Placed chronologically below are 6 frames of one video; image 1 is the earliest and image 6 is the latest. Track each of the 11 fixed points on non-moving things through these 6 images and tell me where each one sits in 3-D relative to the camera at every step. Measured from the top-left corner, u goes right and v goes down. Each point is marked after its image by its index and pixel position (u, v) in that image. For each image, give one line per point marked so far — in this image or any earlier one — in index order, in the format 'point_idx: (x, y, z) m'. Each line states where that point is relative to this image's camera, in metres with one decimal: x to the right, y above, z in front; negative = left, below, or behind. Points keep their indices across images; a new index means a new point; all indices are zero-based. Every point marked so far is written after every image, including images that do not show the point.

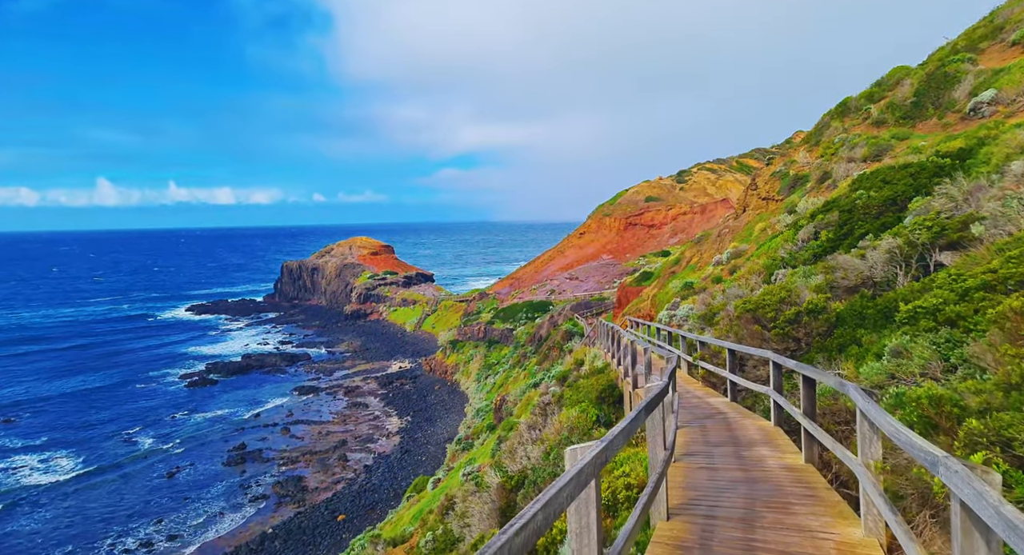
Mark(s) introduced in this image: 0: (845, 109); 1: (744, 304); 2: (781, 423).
0: (+11.1, +5.6, +17.3) m
1: (+3.8, -0.4, +8.6) m
2: (+2.9, -1.6, +5.7) m
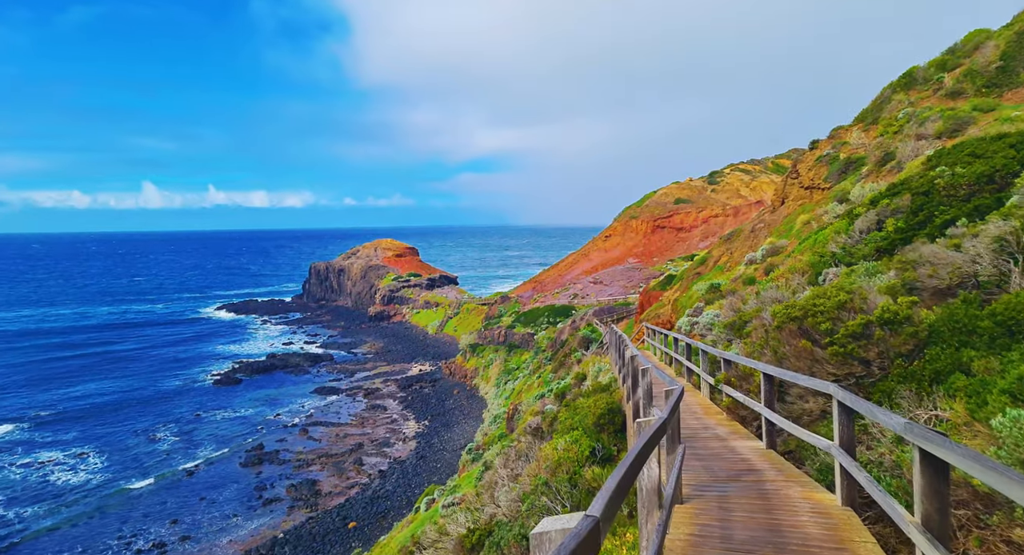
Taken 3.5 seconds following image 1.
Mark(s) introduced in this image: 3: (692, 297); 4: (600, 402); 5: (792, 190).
0: (+11.2, +5.5, +14.8) m
1: (+3.3, -0.4, +6.4) m
2: (+2.3, -1.5, +3.5) m
3: (+5.5, -0.6, +16.1) m
4: (+1.5, -2.2, +9.0) m
5: (+9.6, +3.0, +18.0) m
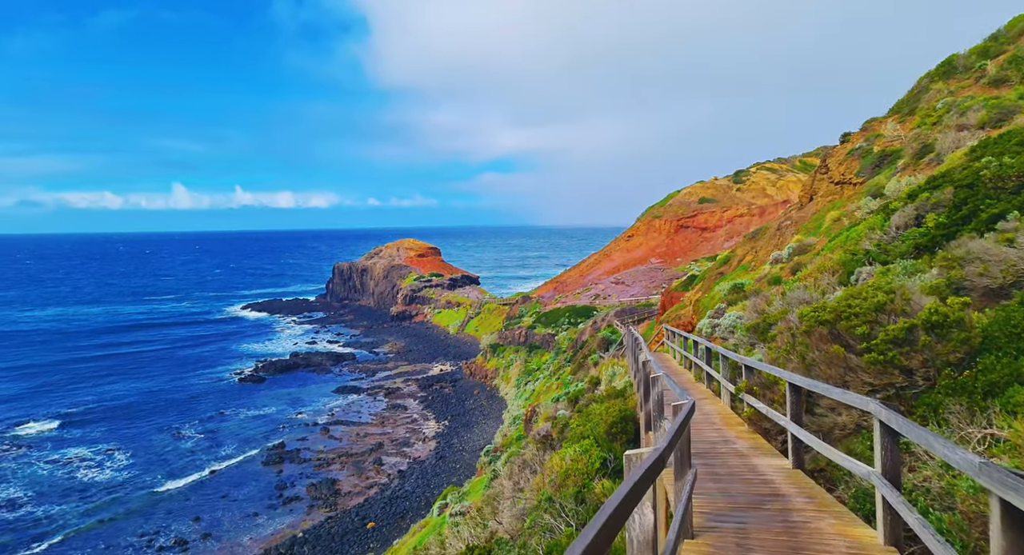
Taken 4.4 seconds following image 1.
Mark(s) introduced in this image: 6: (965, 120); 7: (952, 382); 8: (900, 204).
0: (+11.5, +5.5, +13.8) m
1: (+3.4, -0.4, +5.8) m
2: (+2.2, -1.5, +3.0) m
3: (+5.9, -0.6, +15.4) m
4: (+1.6, -2.1, +8.5) m
5: (+10.1, +3.0, +17.1) m
6: (+9.2, +3.2, +10.7) m
7: (+3.5, -0.8, +4.2) m
8: (+6.9, +1.3, +9.3) m
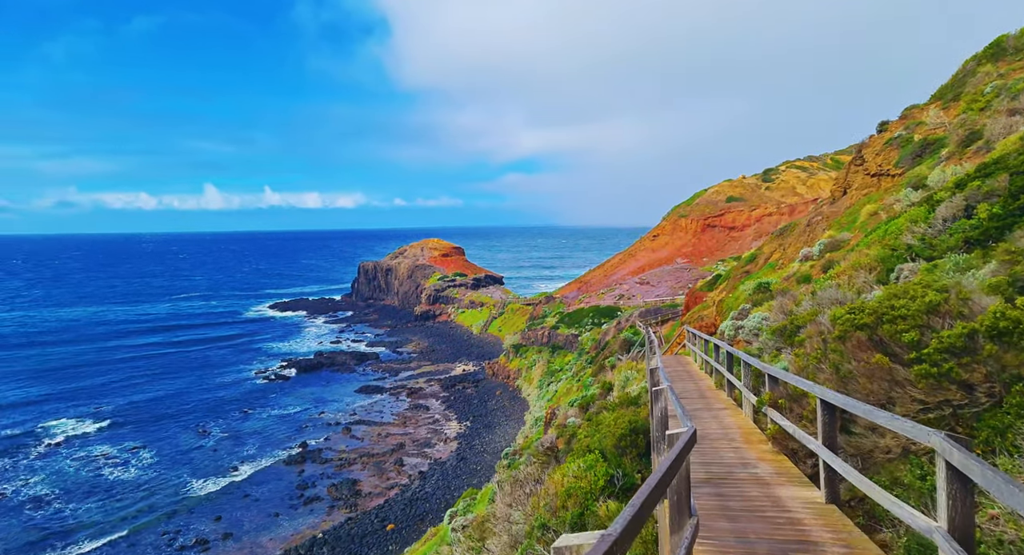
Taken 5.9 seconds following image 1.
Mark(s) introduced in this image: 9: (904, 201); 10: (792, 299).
0: (+11.8, +5.6, +12.6) m
1: (+3.2, -0.4, +5.0) m
2: (+1.9, -1.5, +2.2) m
3: (+6.3, -0.6, +14.5) m
4: (+1.7, -2.1, +7.8) m
5: (+10.5, +3.1, +16.0) m
6: (+9.3, +3.2, +9.6) m
7: (+3.3, -0.8, +3.3) m
8: (+7.0, +1.4, +8.3) m
9: (+7.7, +1.5, +10.3) m
10: (+4.9, -0.4, +9.2) m
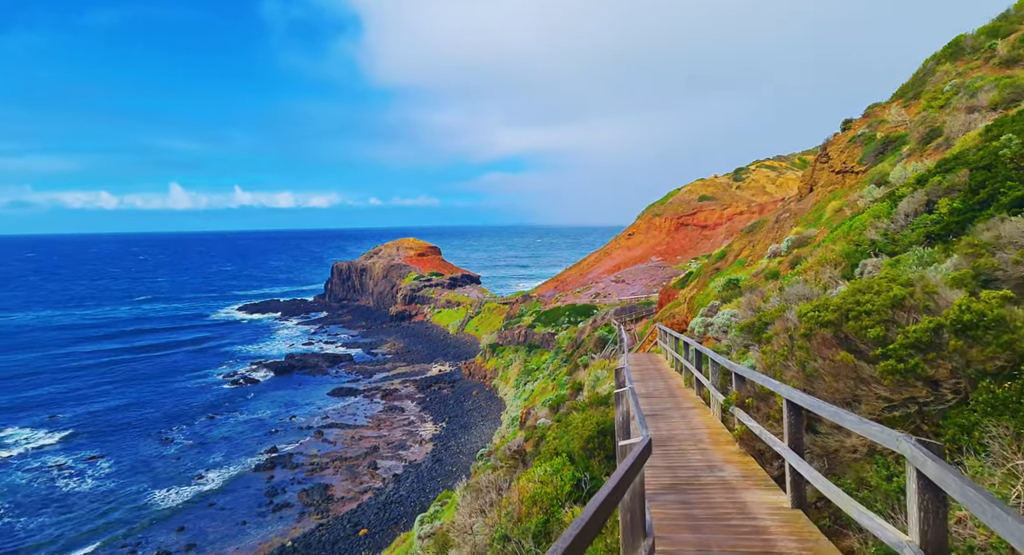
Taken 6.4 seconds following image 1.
0: (+11.0, +5.7, +12.9) m
1: (+2.8, -0.3, +4.8) m
2: (+1.7, -1.4, +2.1) m
3: (+5.5, -0.5, +14.5) m
4: (+1.2, -2.1, +7.6) m
5: (+9.6, +3.2, +16.2) m
6: (+8.7, +3.3, +9.7) m
7: (+3.0, -0.8, +3.2) m
8: (+6.4, +1.4, +8.4) m
9: (+7.1, +1.6, +10.3) m
10: (+4.4, -0.3, +9.1) m
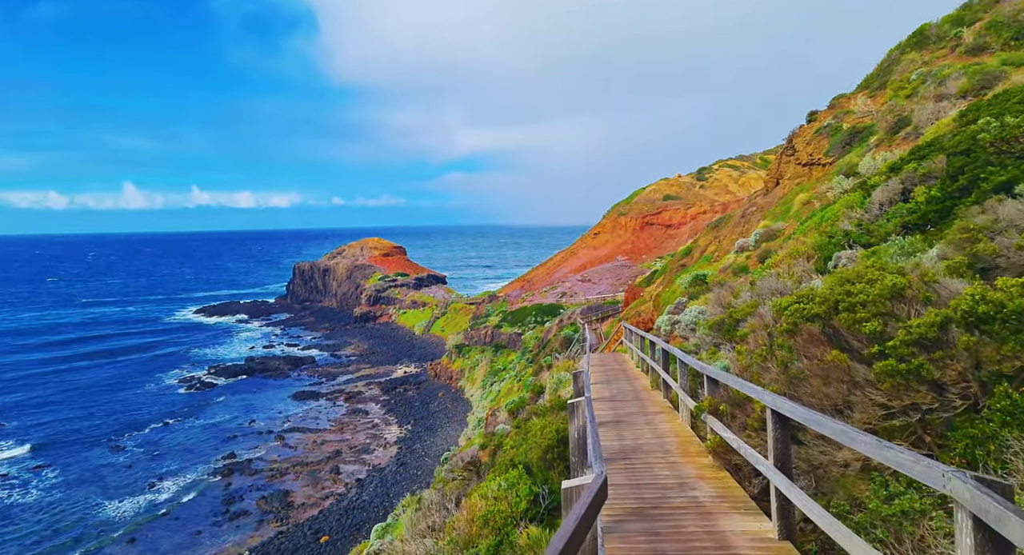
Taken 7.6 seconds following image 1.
0: (+10.0, +5.8, +12.8) m
1: (+2.4, -0.2, +4.3) m
2: (+1.4, -1.3, +1.5) m
3: (+4.4, -0.4, +14.1) m
4: (+0.5, -2.0, +7.0) m
5: (+8.4, +3.3, +16.0) m
6: (+7.9, +3.4, +9.6) m
7: (+2.6, -0.7, +2.7) m
8: (+5.7, +1.5, +8.1) m
9: (+6.3, +1.7, +10.1) m
10: (+3.6, -0.2, +8.7) m
